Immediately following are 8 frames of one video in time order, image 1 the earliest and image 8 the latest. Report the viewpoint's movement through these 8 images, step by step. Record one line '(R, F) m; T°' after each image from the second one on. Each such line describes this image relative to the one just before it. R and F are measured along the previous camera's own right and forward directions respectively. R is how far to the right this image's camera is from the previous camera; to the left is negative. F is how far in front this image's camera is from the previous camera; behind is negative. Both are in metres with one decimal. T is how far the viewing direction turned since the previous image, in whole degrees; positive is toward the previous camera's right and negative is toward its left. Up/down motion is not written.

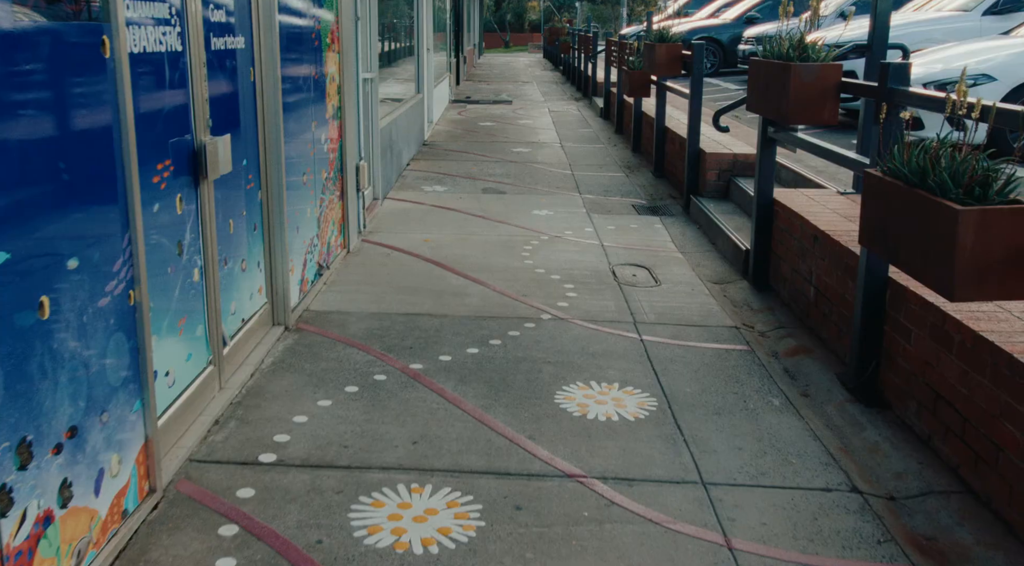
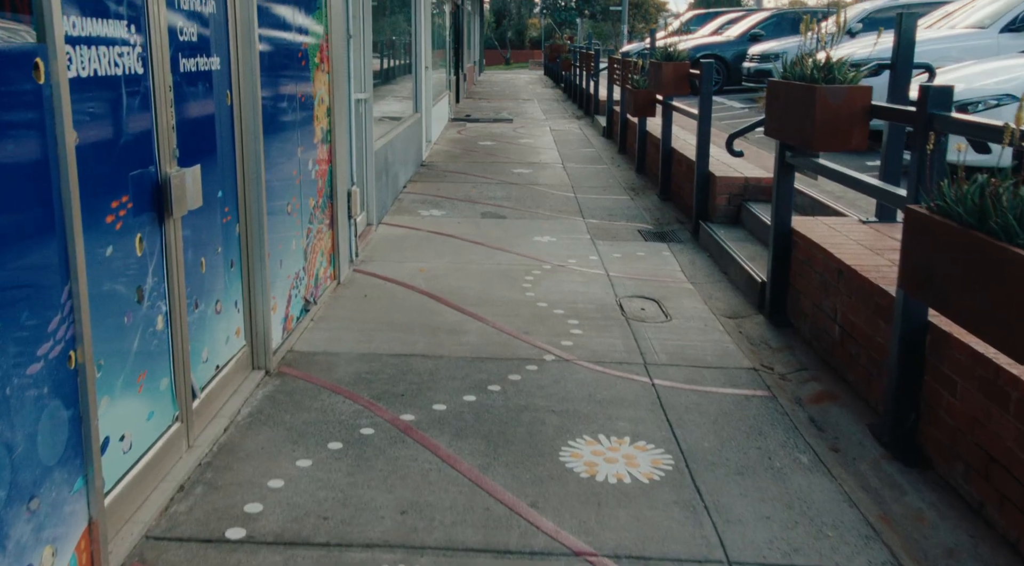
(0.0, +0.4) m; 0°
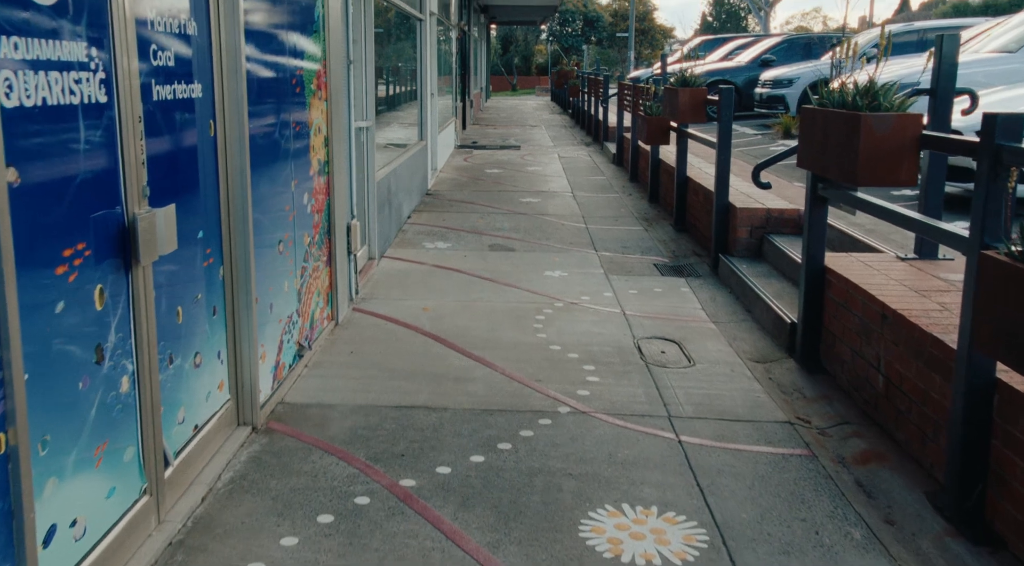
(0.0, +0.4) m; 0°
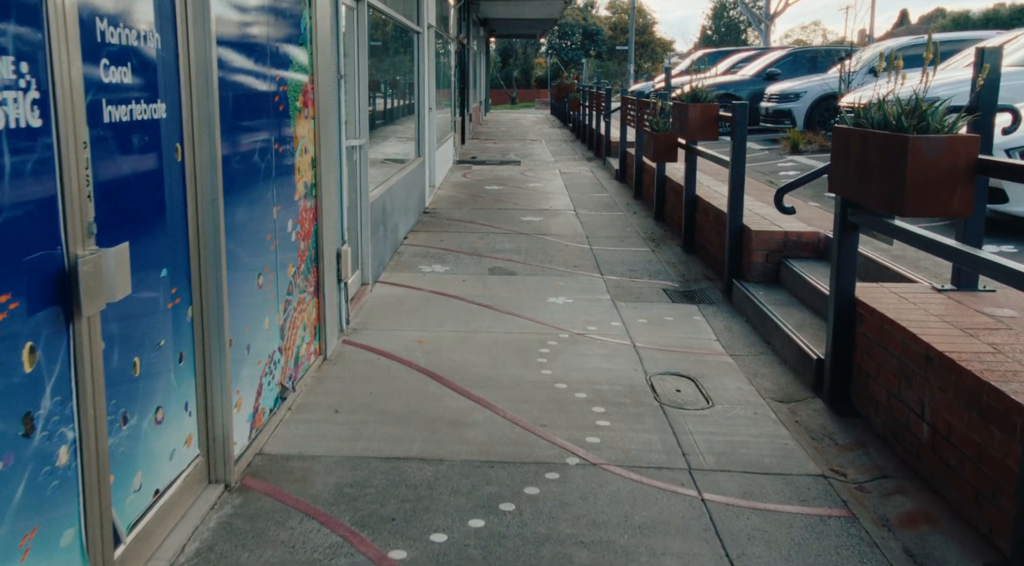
(0.0, +0.4) m; 0°
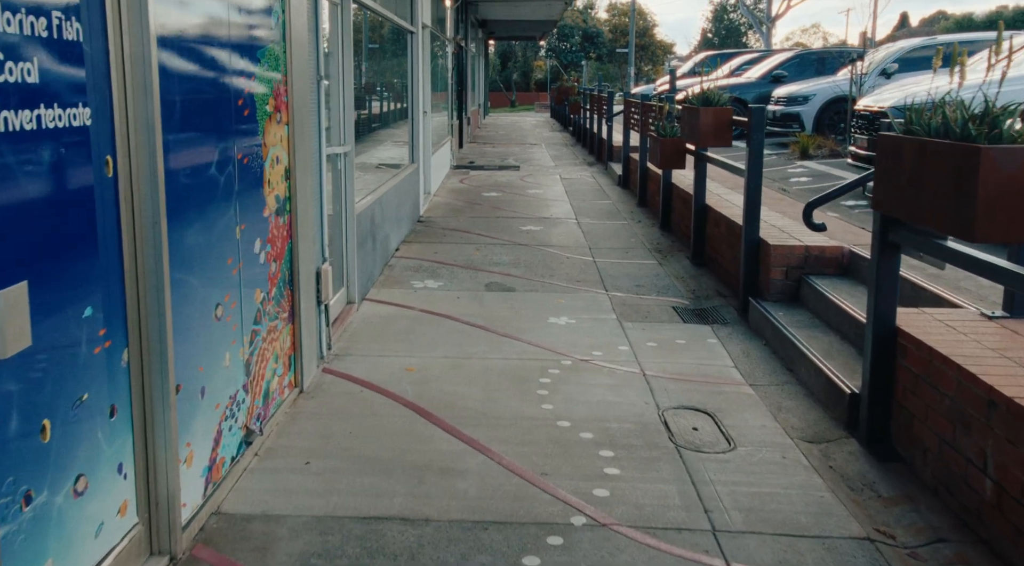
(0.0, +0.5) m; 0°
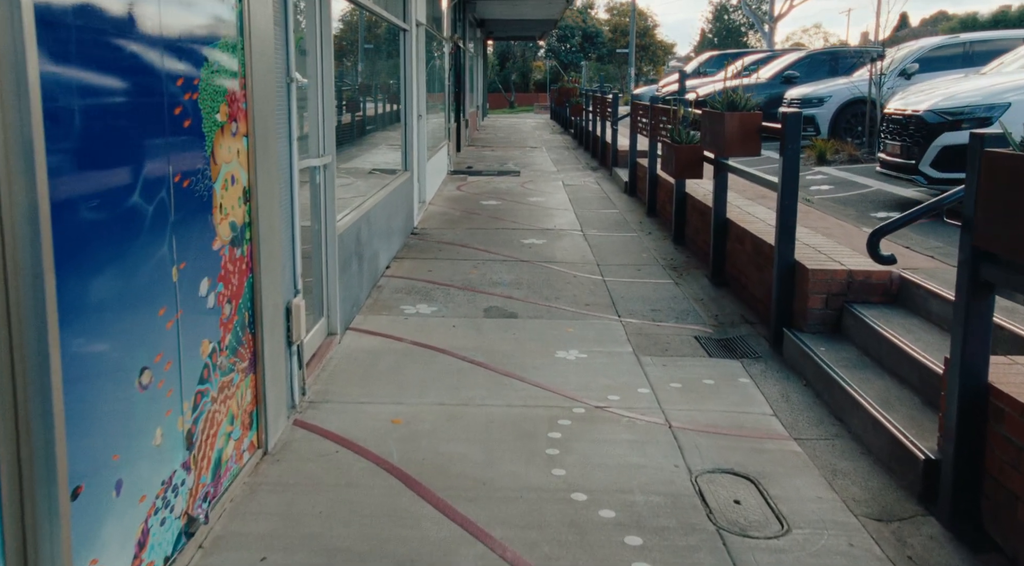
(0.0, +0.8) m; 0°
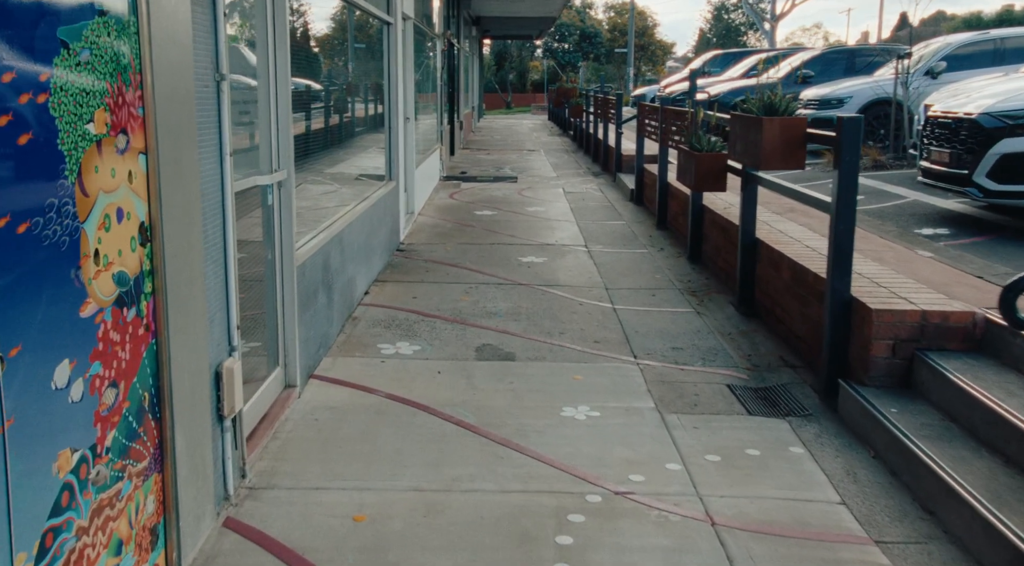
(0.0, +1.0) m; 0°
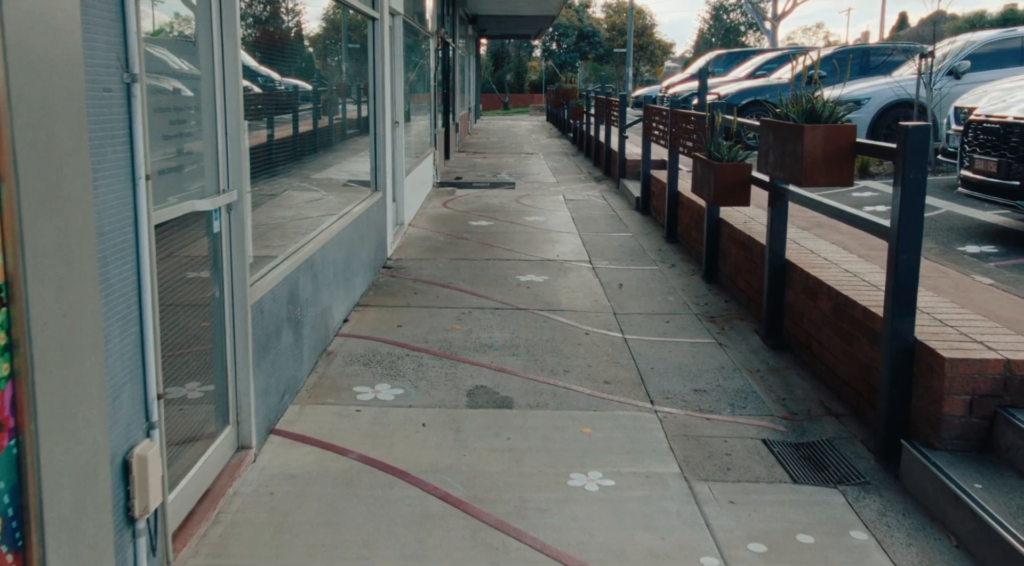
(0.0, +0.8) m; 0°
